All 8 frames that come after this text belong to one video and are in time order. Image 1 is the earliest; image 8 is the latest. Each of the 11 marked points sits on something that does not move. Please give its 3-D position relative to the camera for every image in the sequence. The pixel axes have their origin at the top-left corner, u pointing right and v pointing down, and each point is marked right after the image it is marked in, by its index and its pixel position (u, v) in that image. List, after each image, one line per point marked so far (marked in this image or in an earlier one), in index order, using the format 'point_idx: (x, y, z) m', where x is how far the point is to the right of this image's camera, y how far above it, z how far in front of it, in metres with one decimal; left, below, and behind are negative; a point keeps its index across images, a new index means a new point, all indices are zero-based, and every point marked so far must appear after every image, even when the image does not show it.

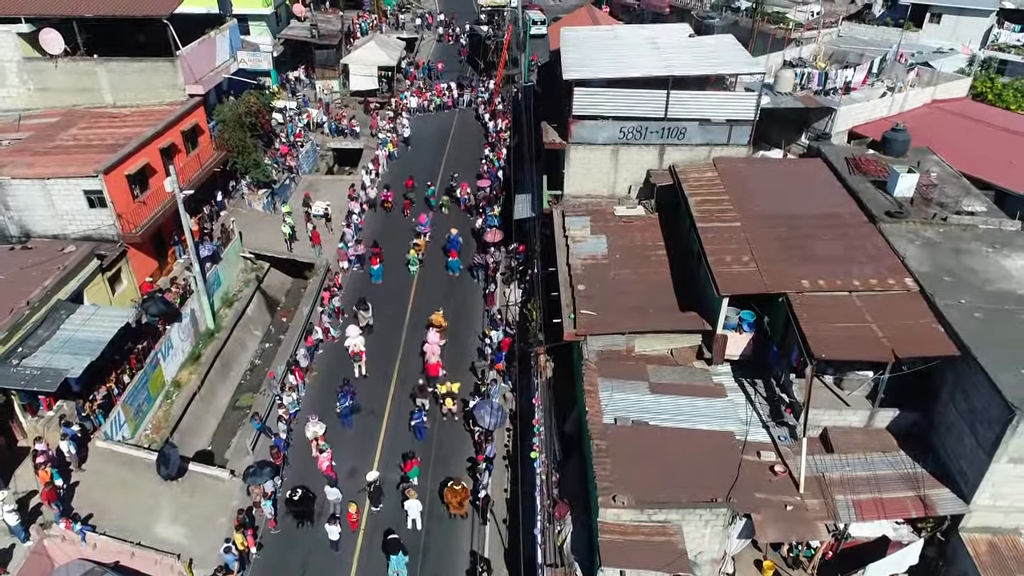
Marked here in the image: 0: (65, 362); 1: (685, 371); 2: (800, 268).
0: (-12.7, -2.2, +19.7) m
1: (+5.0, -2.4, +19.9) m
2: (+8.0, +0.5, +19.5) m
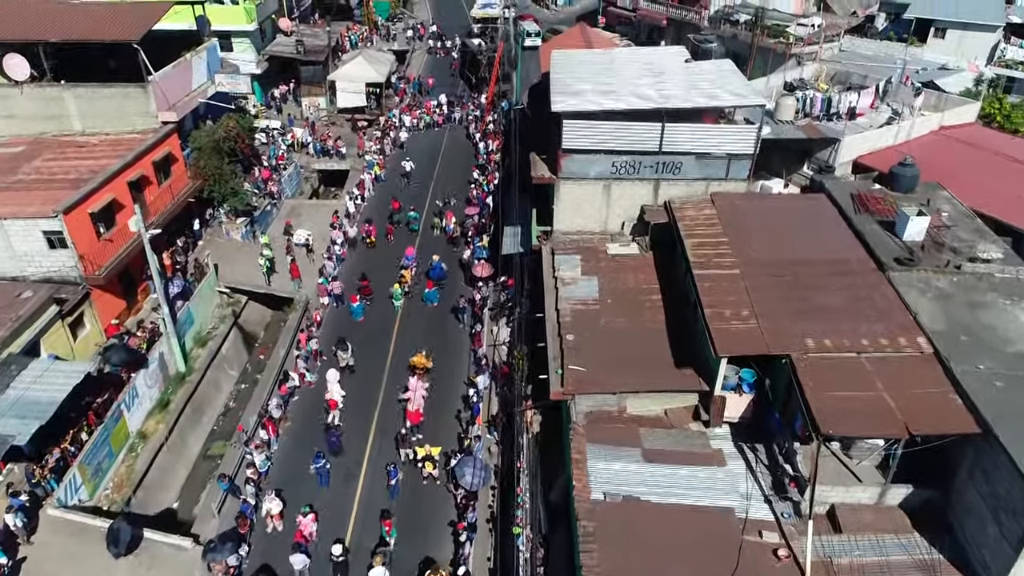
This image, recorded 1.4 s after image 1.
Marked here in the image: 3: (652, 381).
0: (-13.2, -3.7, +18.2) m
1: (+4.5, -3.9, +18.5) m
2: (+7.6, -1.0, +18.0) m
3: (+3.8, -2.6, +19.0) m
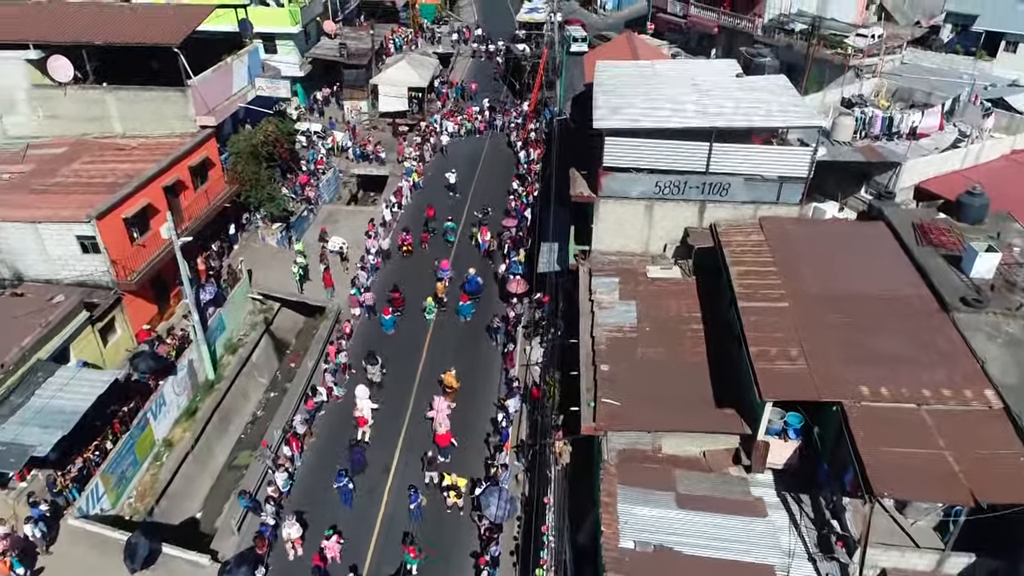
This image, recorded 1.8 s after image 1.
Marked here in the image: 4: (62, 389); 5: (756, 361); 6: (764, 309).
0: (-12.5, -3.9, +18.1) m
1: (+5.2, -4.8, +17.3) m
2: (+8.3, -2.0, +16.7) m
3: (+4.6, -3.4, +17.9) m
4: (-12.8, -2.9, +19.7) m
5: (+6.0, -1.8, +17.1) m
6: (+6.8, -0.6, +18.9) m
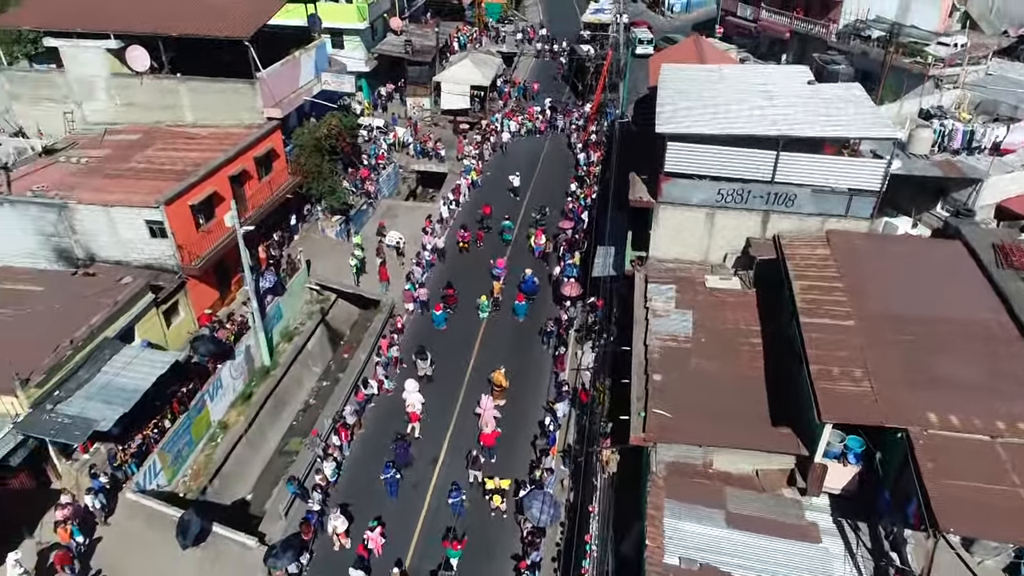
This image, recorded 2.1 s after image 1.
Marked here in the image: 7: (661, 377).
0: (-11.2, -3.4, +18.8) m
1: (+6.2, -5.1, +16.7) m
2: (+9.5, -2.4, +15.9) m
3: (+5.8, -3.7, +17.3) m
4: (-11.4, -2.4, +20.5) m
5: (+7.2, -2.2, +16.5) m
6: (+8.3, -1.0, +18.2) m
7: (+4.1, -2.5, +19.2) m
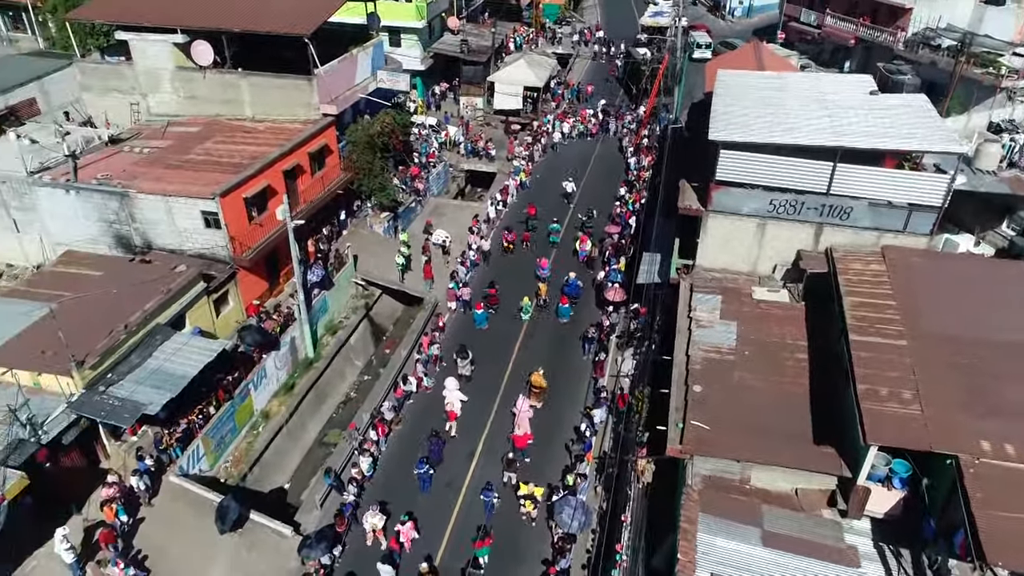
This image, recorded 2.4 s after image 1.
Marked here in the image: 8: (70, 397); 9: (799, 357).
0: (-10.2, -3.0, +19.5) m
1: (+7.0, -5.5, +16.2) m
2: (+10.3, -2.9, +15.2) m
3: (+6.6, -4.1, +16.9) m
4: (-10.2, -2.0, +21.2) m
5: (+8.0, -2.6, +15.9) m
6: (+9.3, -1.4, +17.6) m
7: (+5.2, -2.7, +18.9) m
8: (-12.3, -3.1, +19.3) m
9: (+8.2, -2.0, +19.8) m
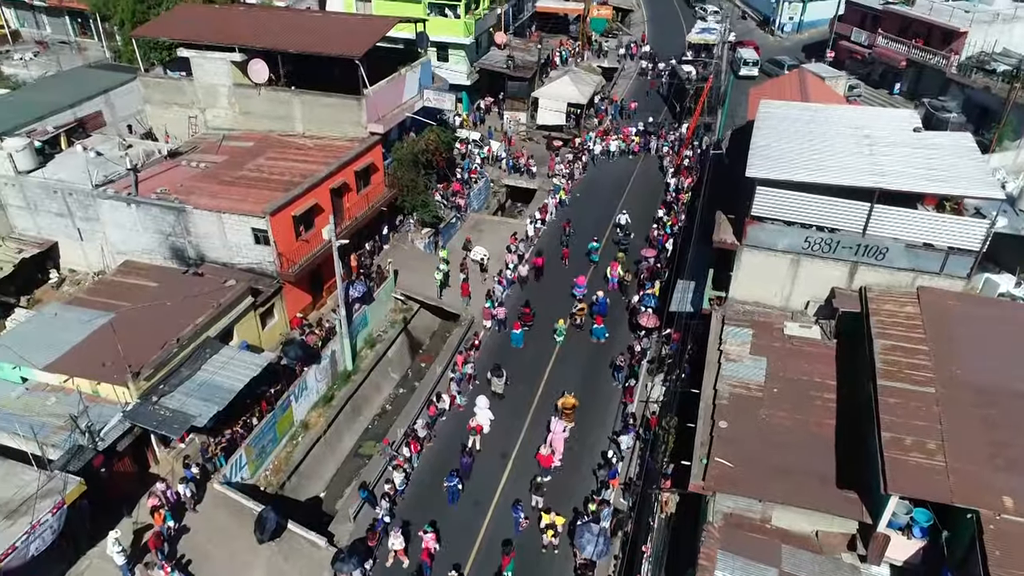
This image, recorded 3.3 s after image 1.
0: (-9.4, -3.5, +20.6) m
1: (+7.5, -6.6, +16.4) m
2: (+10.8, -4.2, +15.2) m
3: (+7.2, -5.2, +17.1) m
4: (-9.3, -2.5, +22.3) m
5: (+8.7, -3.7, +16.0) m
6: (+10.0, -2.6, +17.6) m
7: (+5.9, -3.8, +19.2) m
8: (-11.5, -3.5, +20.6) m
9: (+9.1, -3.1, +20.0) m
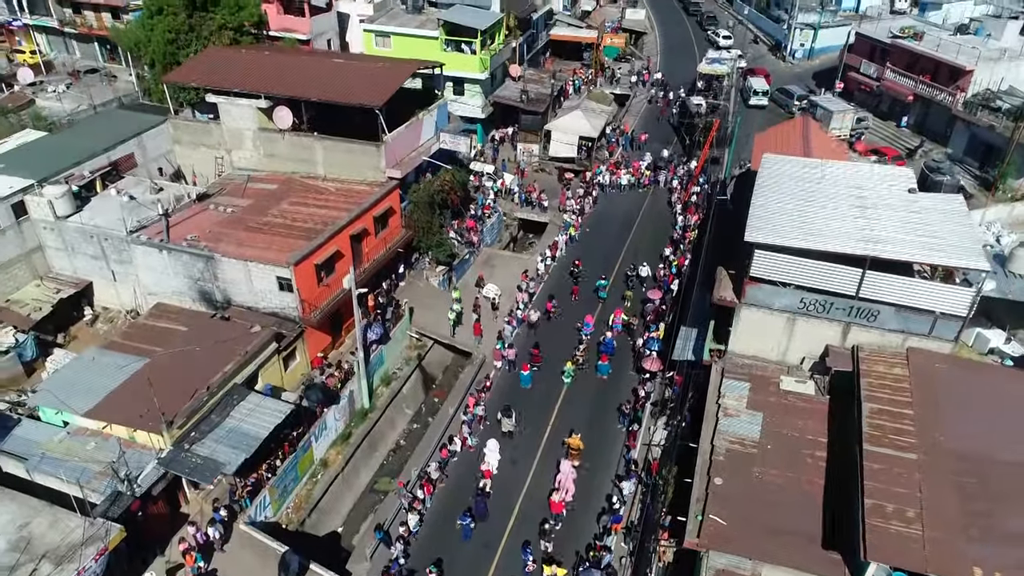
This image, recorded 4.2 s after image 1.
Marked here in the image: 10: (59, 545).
0: (-9.1, -5.3, +22.1) m
1: (+7.6, -8.5, +17.6) m
2: (+10.9, -6.1, +16.3) m
3: (+7.4, -7.1, +18.2) m
4: (-9.0, -4.2, +23.8) m
5: (+8.8, -5.7, +17.2) m
6: (+10.2, -4.6, +18.8) m
7: (+6.2, -5.7, +20.4) m
8: (-11.2, -5.2, +22.1) m
9: (+9.3, -5.1, +21.1) m
10: (-12.3, -7.0, +18.8) m
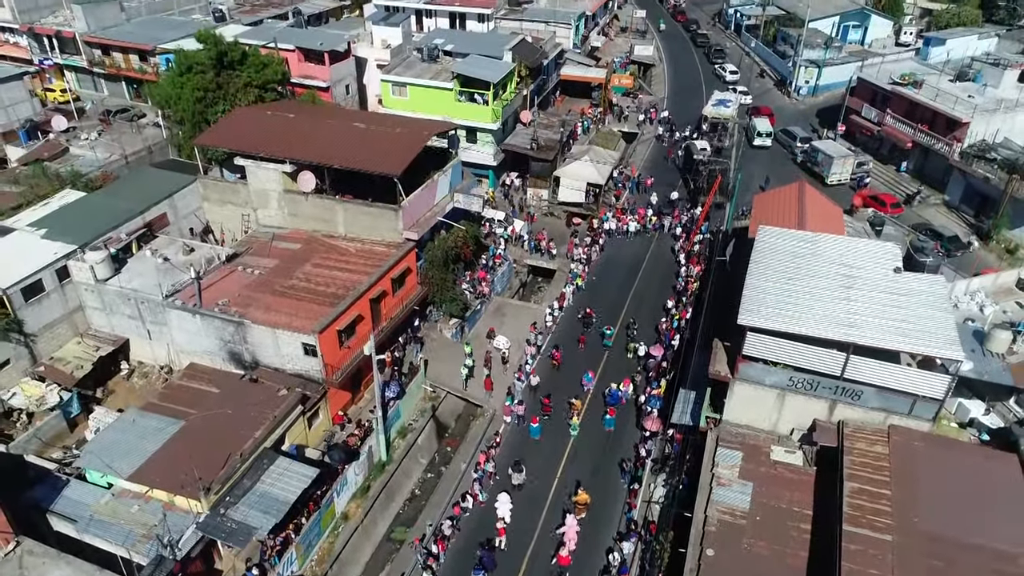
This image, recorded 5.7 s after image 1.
0: (-8.9, -8.0, +24.1) m
1: (+7.8, -11.3, +19.3) m
2: (+11.1, -8.9, +18.0) m
3: (+7.6, -9.9, +20.0) m
4: (-8.7, -6.9, +25.8) m
5: (+9.0, -8.5, +18.9) m
6: (+10.4, -7.4, +20.5) m
7: (+6.4, -8.5, +22.1) m
8: (-11.0, -7.9, +24.1) m
9: (+9.6, -7.9, +22.8) m
10: (-12.1, -9.6, +20.9) m
